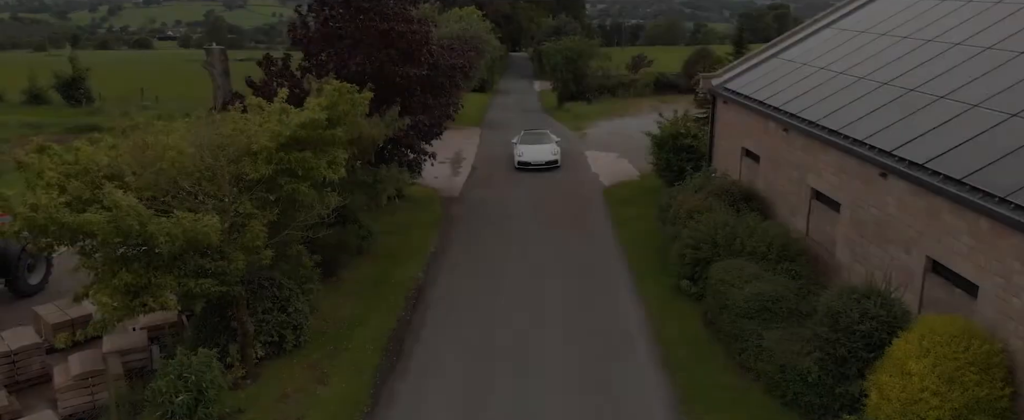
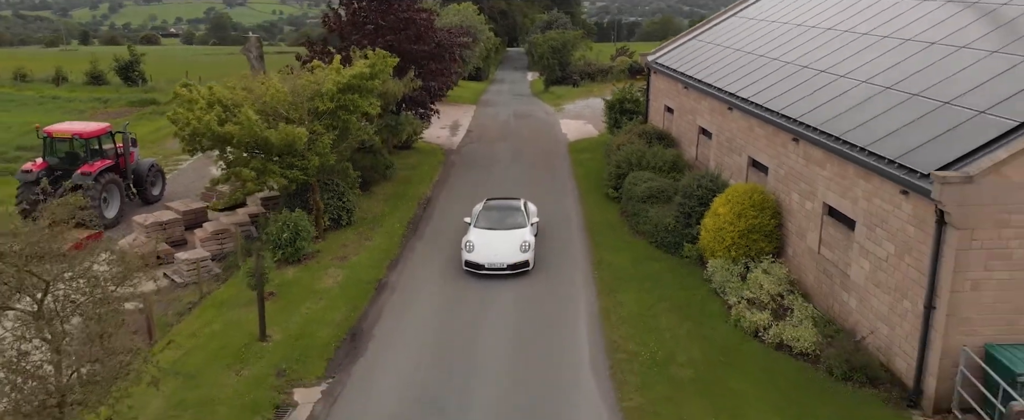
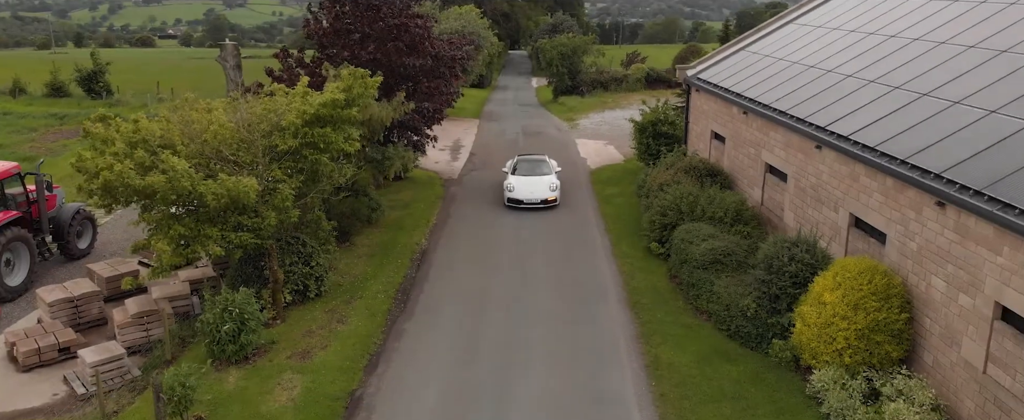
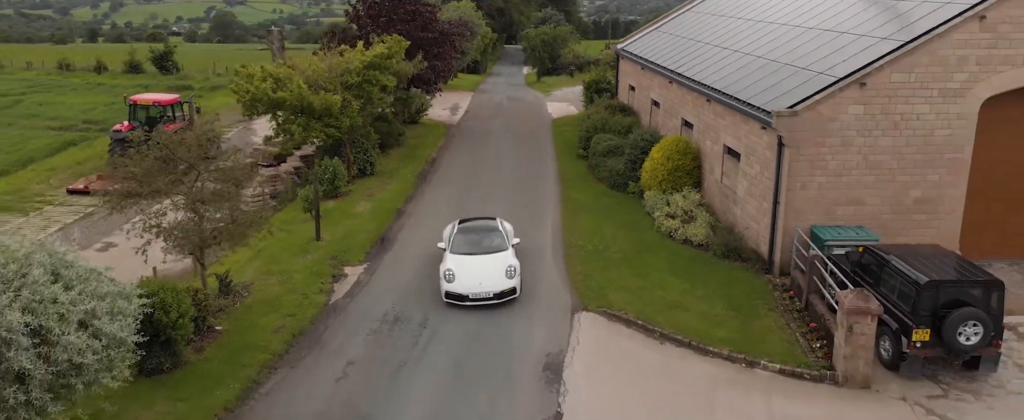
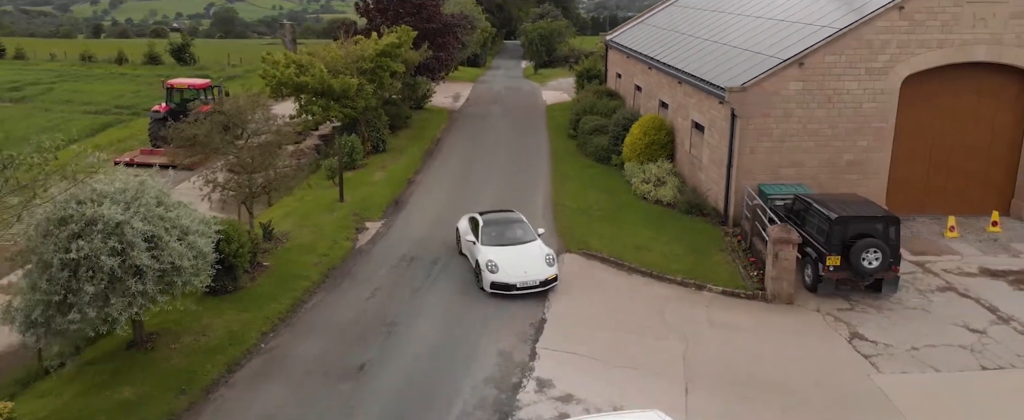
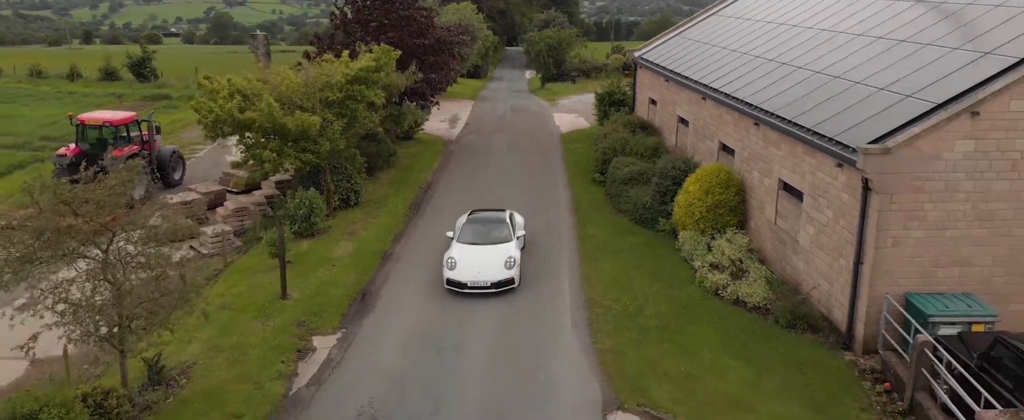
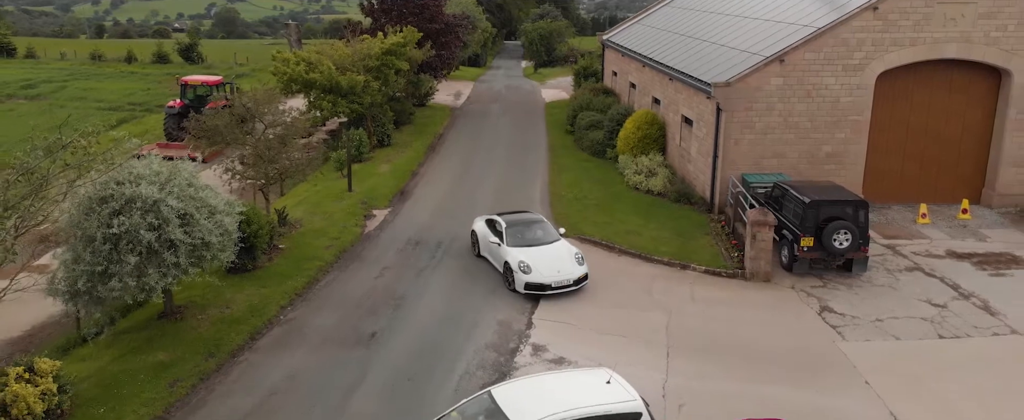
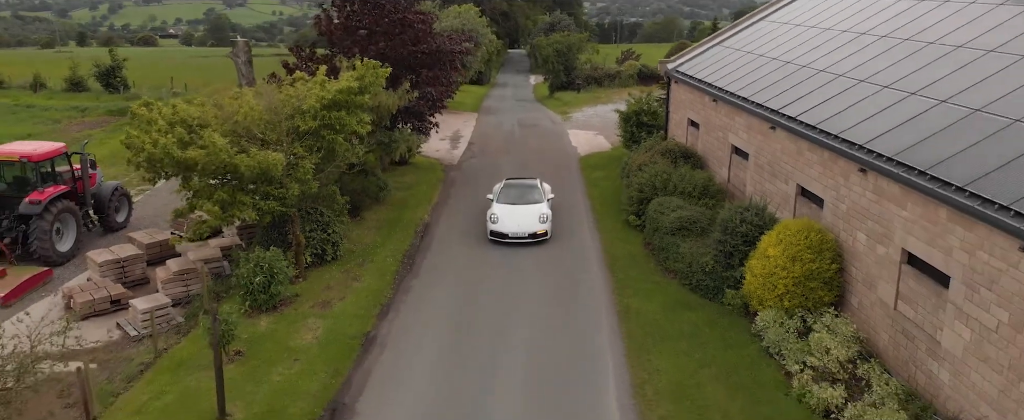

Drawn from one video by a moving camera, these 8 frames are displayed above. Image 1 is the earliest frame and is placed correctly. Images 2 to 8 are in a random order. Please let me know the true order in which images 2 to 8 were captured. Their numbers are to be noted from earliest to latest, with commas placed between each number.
3, 8, 2, 6, 4, 5, 7
